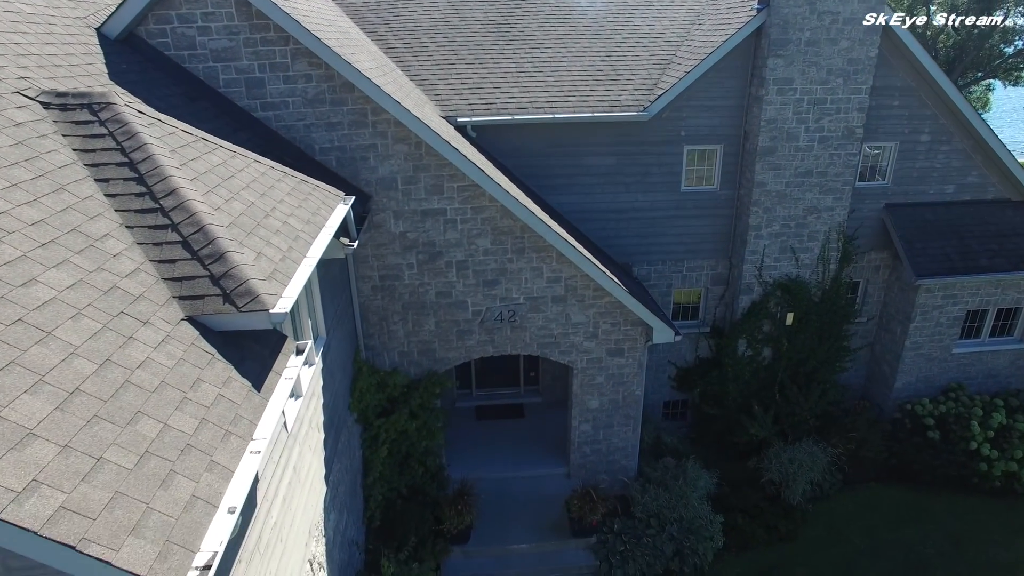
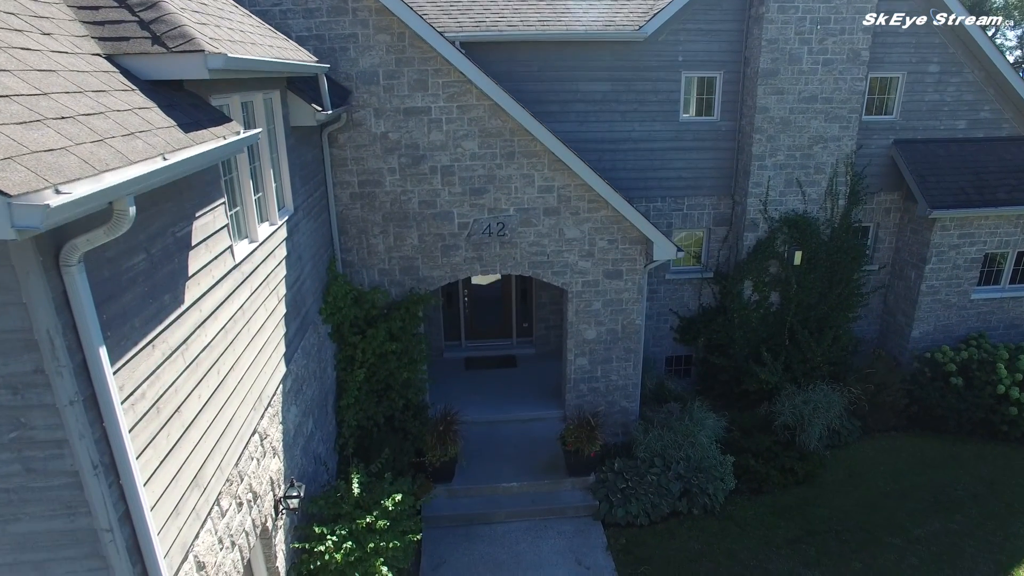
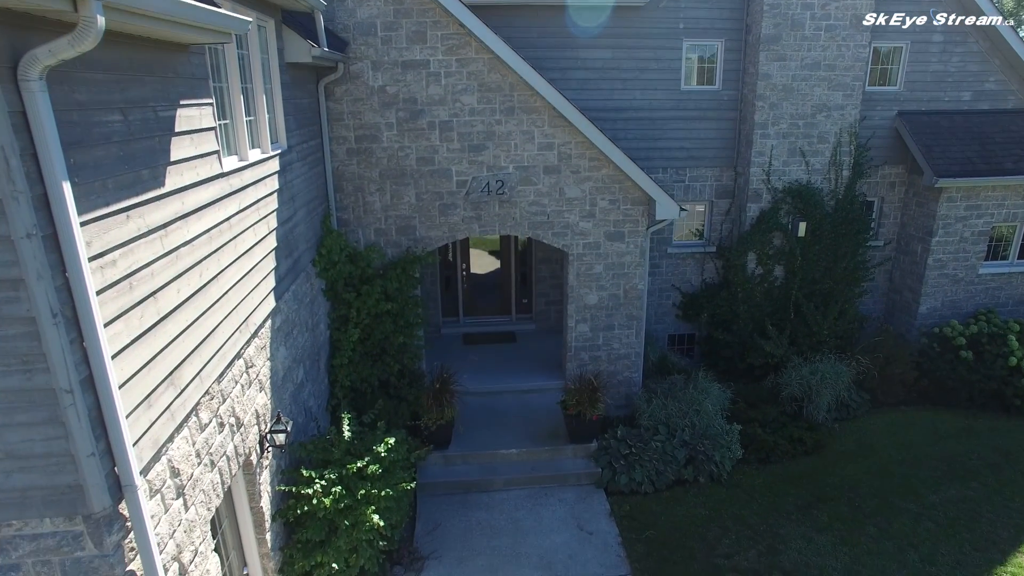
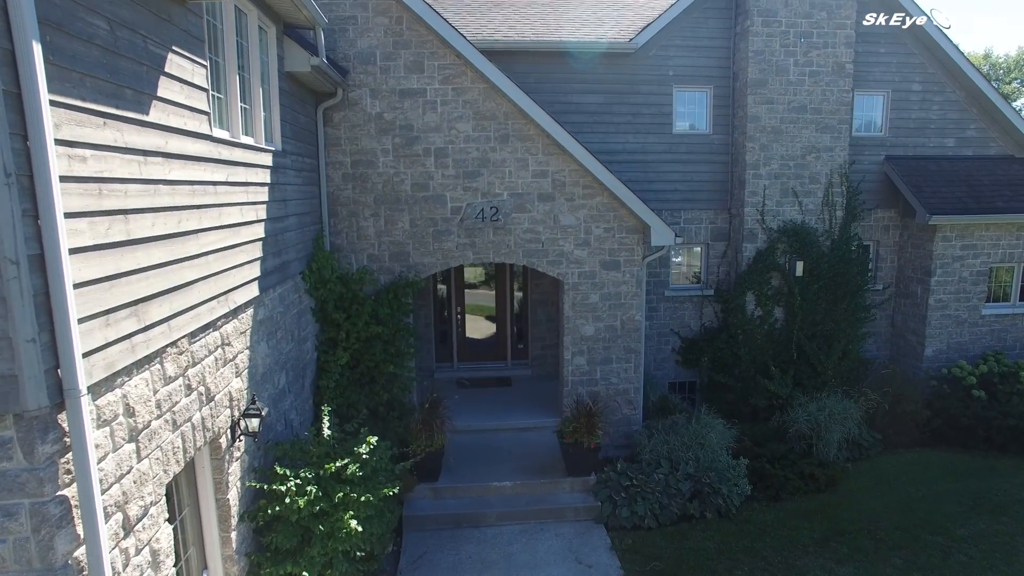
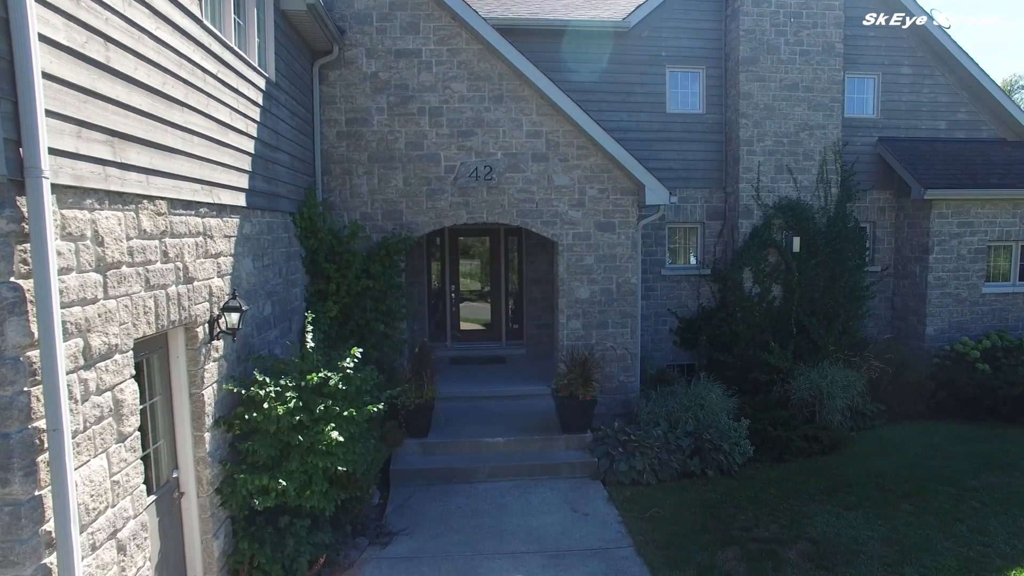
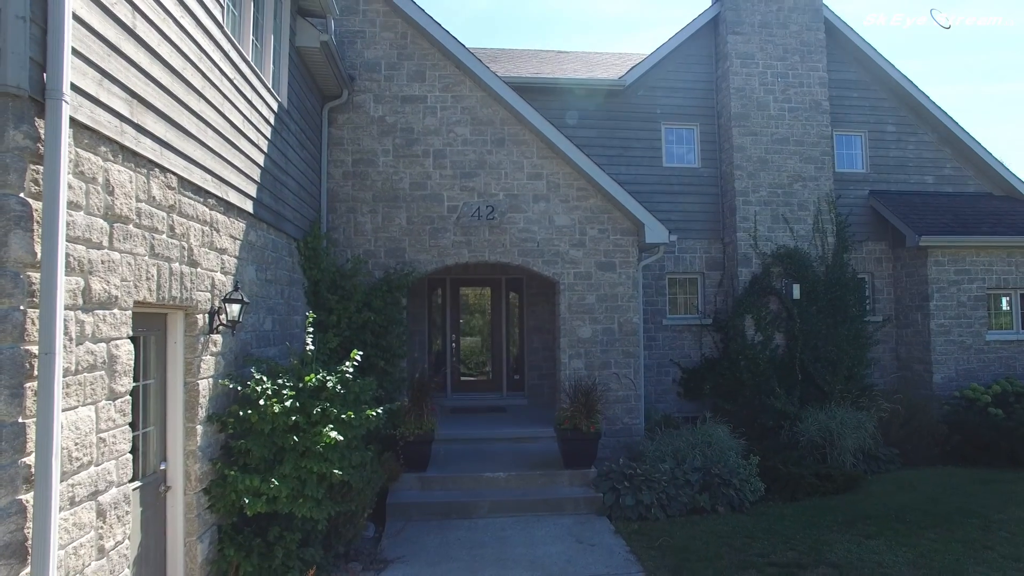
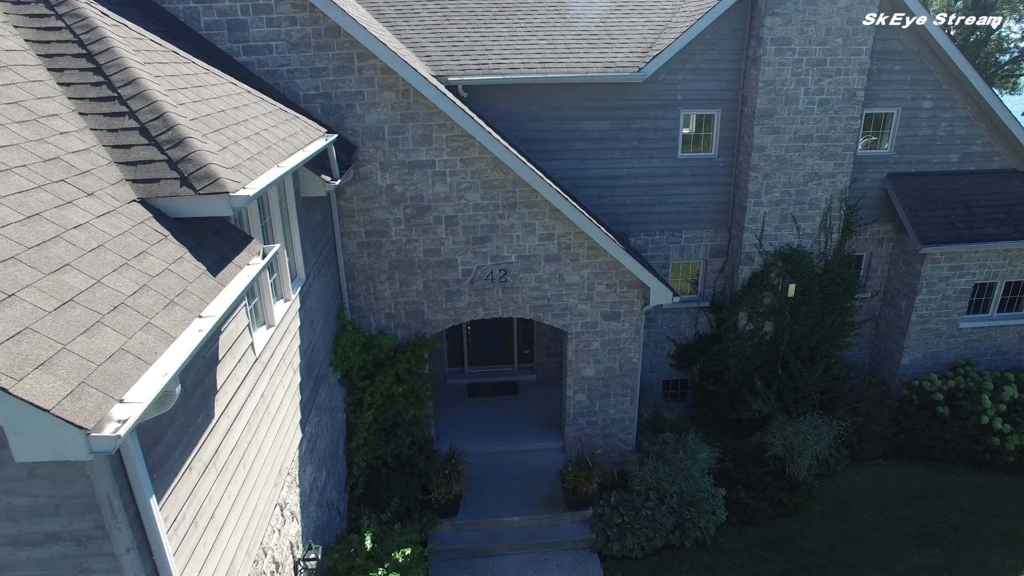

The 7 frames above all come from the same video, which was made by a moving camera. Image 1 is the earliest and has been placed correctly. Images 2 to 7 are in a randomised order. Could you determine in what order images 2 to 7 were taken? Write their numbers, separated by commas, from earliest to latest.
7, 2, 3, 4, 5, 6
